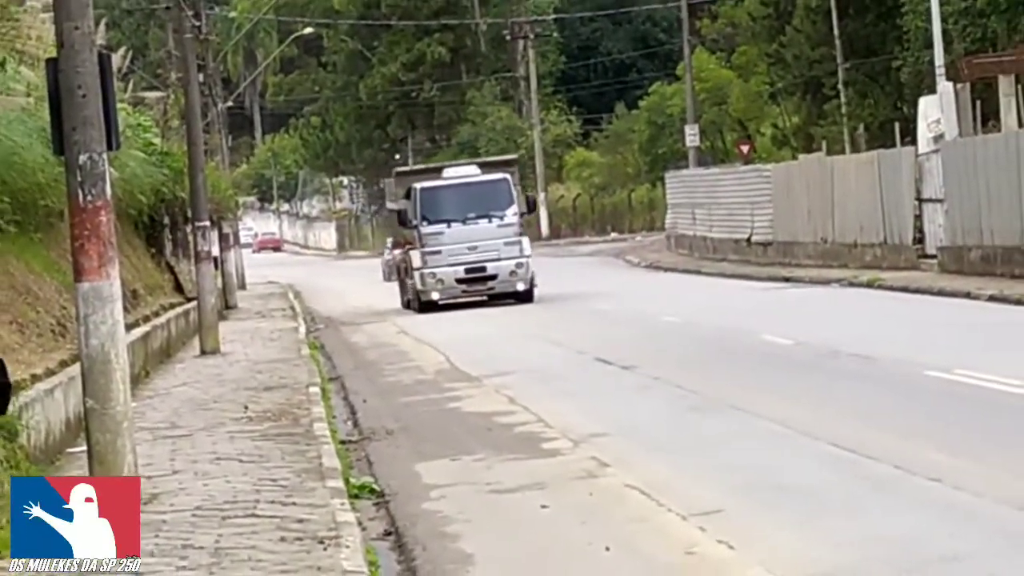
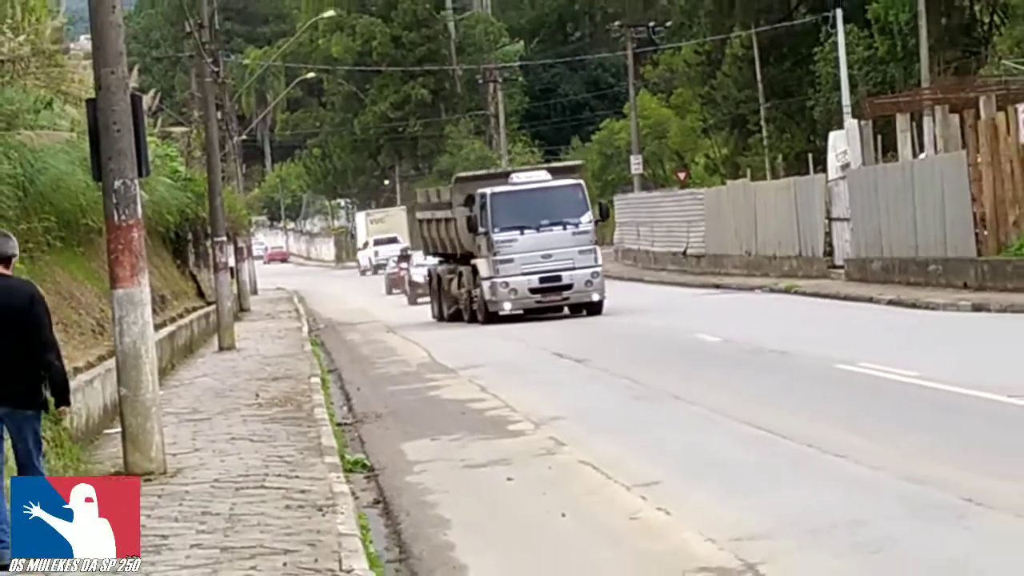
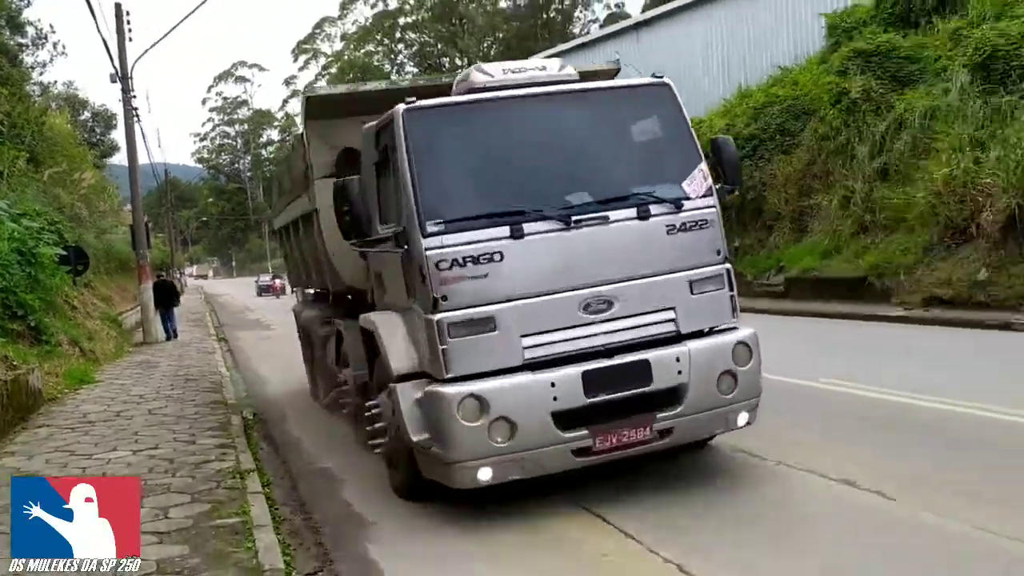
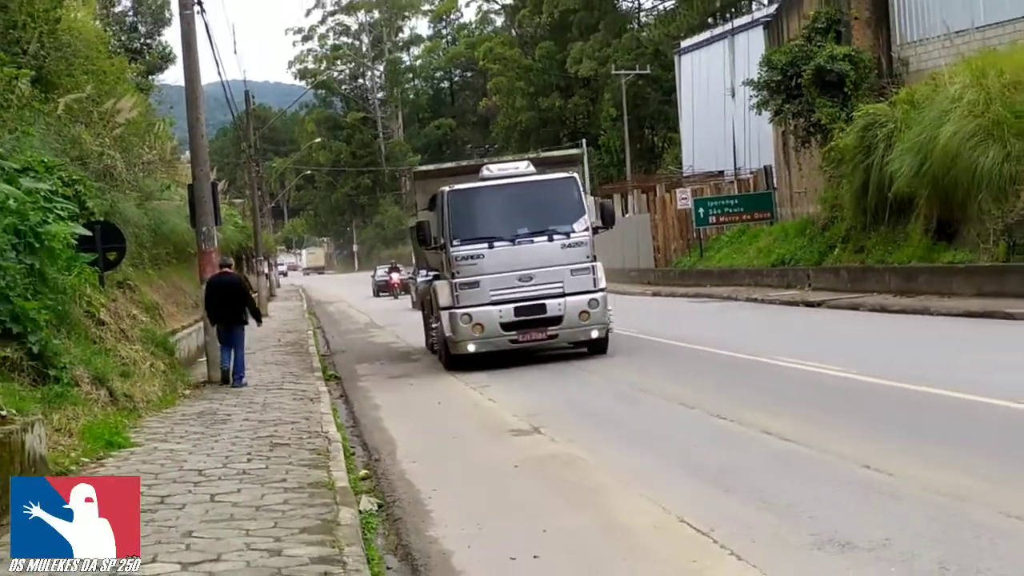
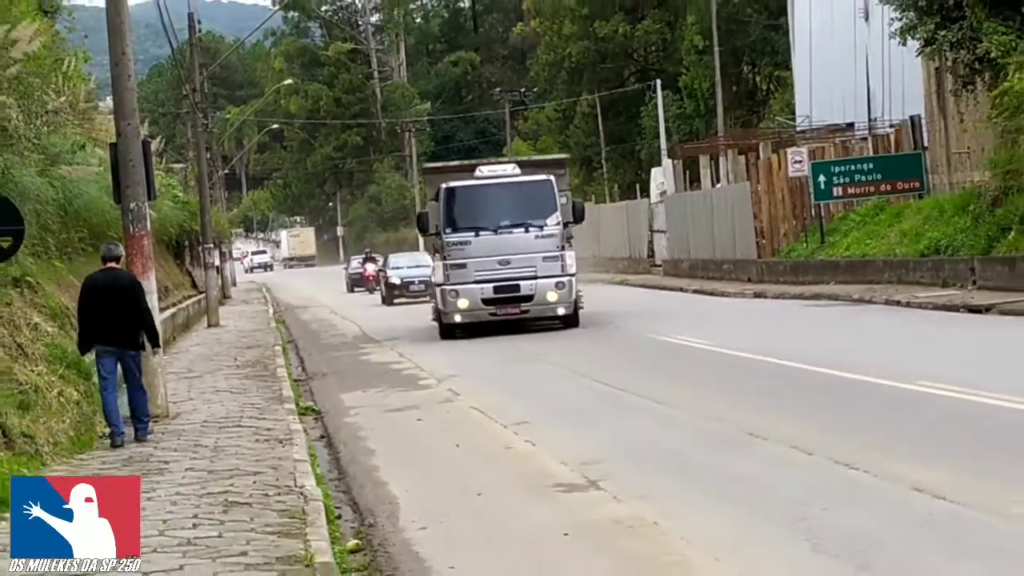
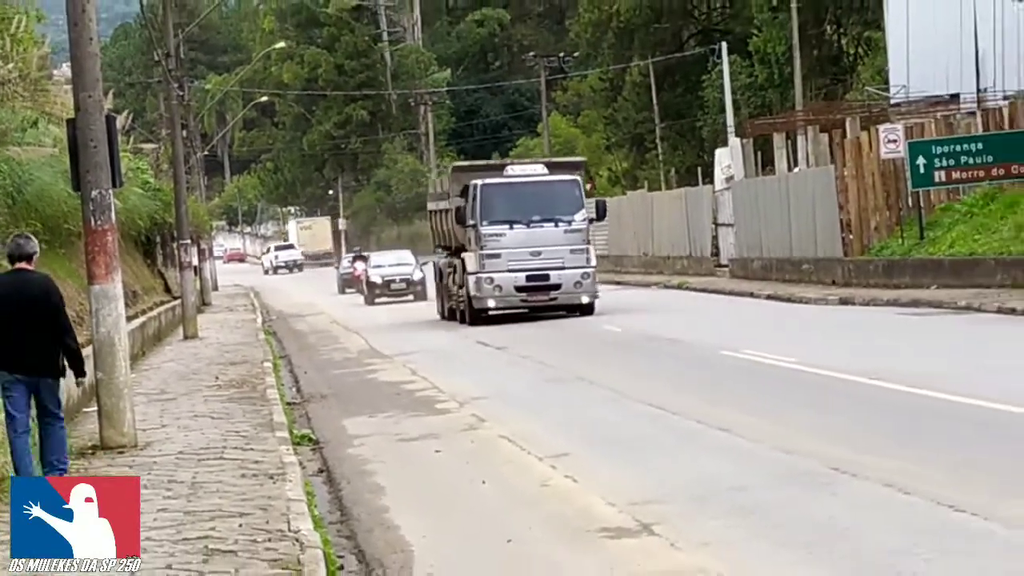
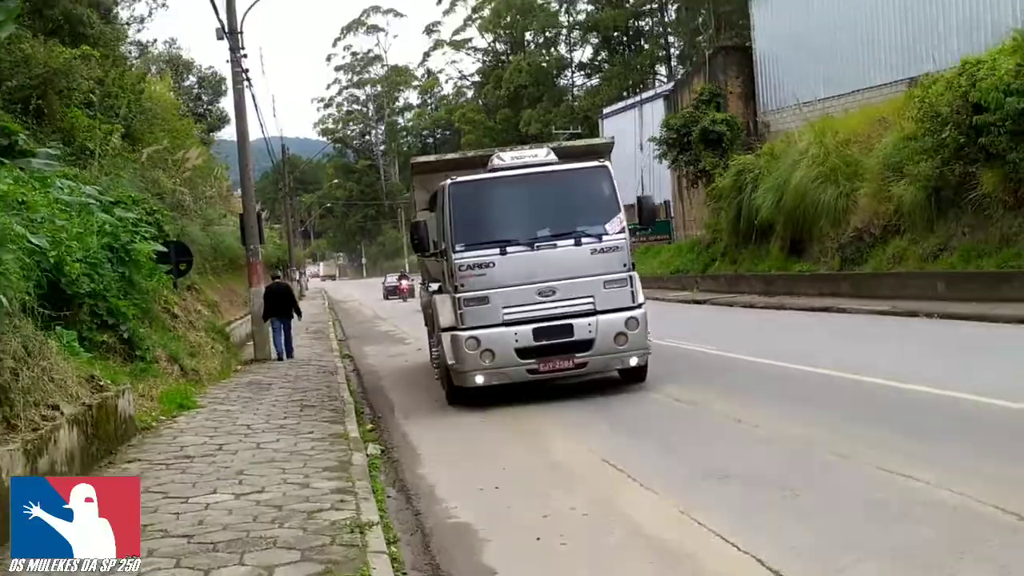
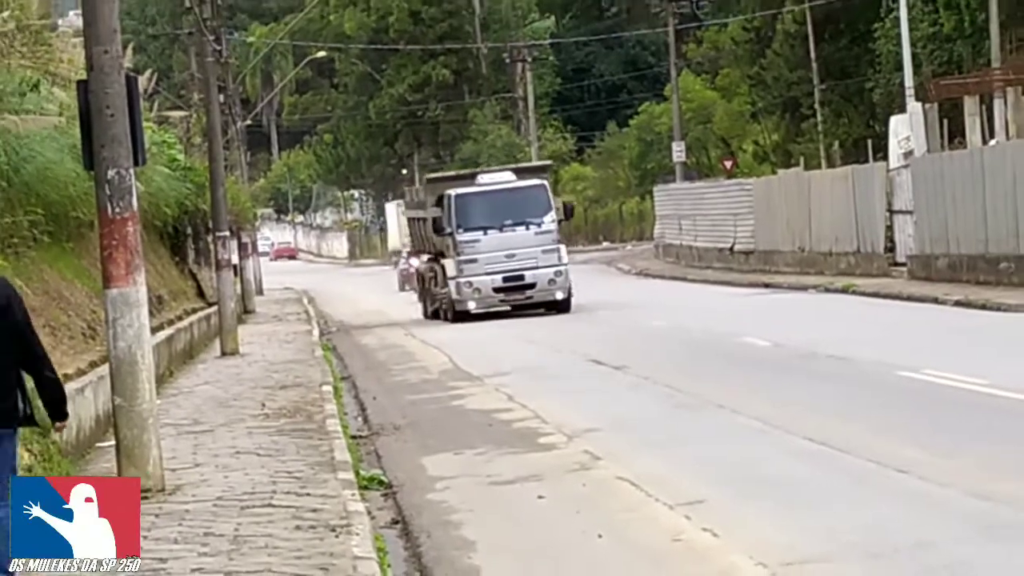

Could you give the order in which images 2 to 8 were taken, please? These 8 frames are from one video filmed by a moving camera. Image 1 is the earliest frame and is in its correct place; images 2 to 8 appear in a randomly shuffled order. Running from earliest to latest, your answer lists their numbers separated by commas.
8, 2, 6, 5, 4, 7, 3
